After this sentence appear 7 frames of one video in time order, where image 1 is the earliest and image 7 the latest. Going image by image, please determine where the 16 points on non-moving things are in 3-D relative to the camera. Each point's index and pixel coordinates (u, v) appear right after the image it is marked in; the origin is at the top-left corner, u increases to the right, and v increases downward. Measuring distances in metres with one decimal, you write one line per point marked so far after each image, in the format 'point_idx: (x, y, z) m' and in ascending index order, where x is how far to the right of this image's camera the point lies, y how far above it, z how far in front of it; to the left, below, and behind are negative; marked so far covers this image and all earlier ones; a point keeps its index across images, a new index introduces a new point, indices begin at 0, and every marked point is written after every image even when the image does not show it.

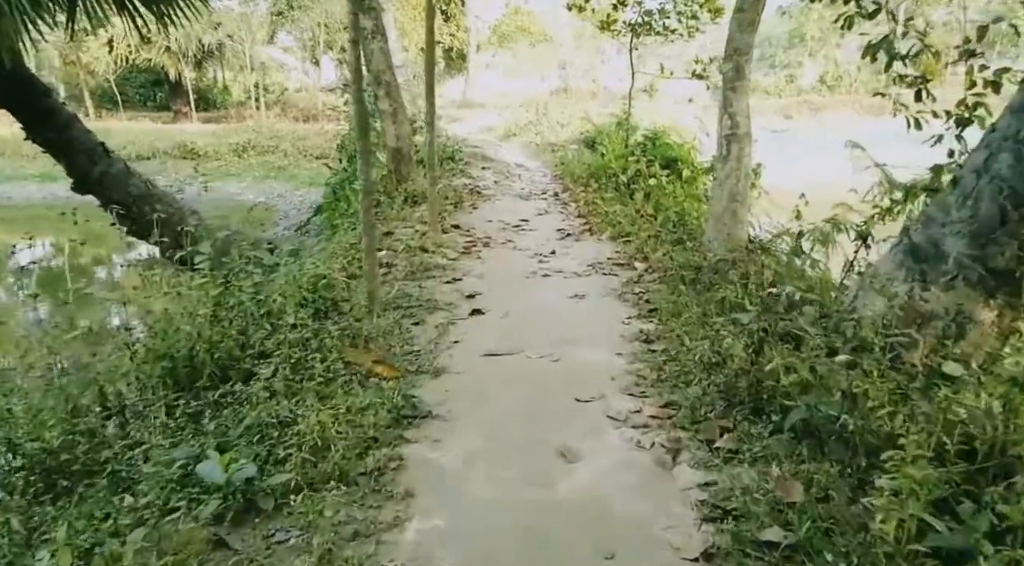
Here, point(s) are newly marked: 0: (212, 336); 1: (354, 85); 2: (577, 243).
0: (-1.4, -0.3, +3.6) m
1: (-0.9, +1.0, +4.3) m
2: (+0.5, +0.3, +6.5) m
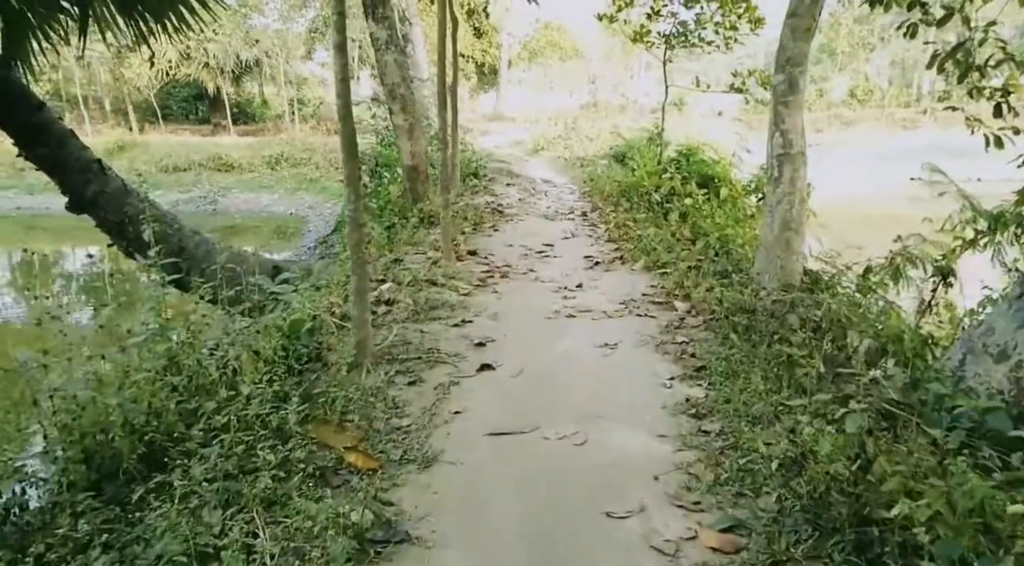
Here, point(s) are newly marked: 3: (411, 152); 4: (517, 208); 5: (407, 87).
0: (-1.3, -0.5, +2.9) m
1: (-0.8, +0.8, +3.6) m
2: (+0.7, +0.1, +5.7) m
3: (-1.0, +1.3, +7.5) m
4: (0.0, +0.8, +8.5) m
5: (-1.0, +1.8, +7.4) m
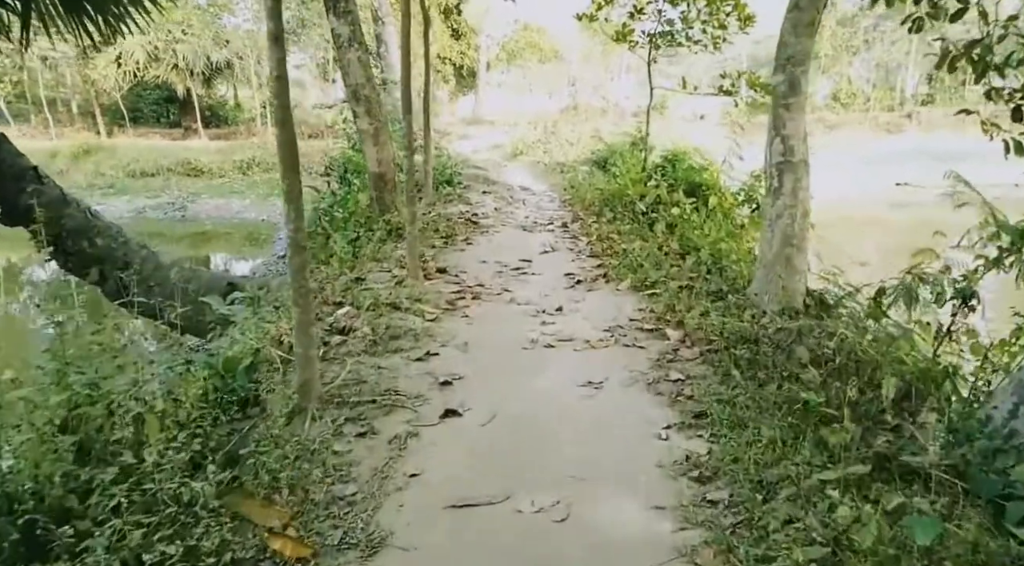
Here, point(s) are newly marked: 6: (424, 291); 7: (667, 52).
0: (-1.4, -0.6, +2.3) m
1: (-0.9, +0.7, +3.1) m
2: (+0.5, -0.1, +5.2) m
3: (-1.2, +1.1, +6.9) m
4: (-0.2, +0.6, +8.0) m
5: (-1.2, +1.7, +6.8) m
6: (-0.6, -0.1, +5.0) m
7: (+1.8, +2.7, +9.3) m
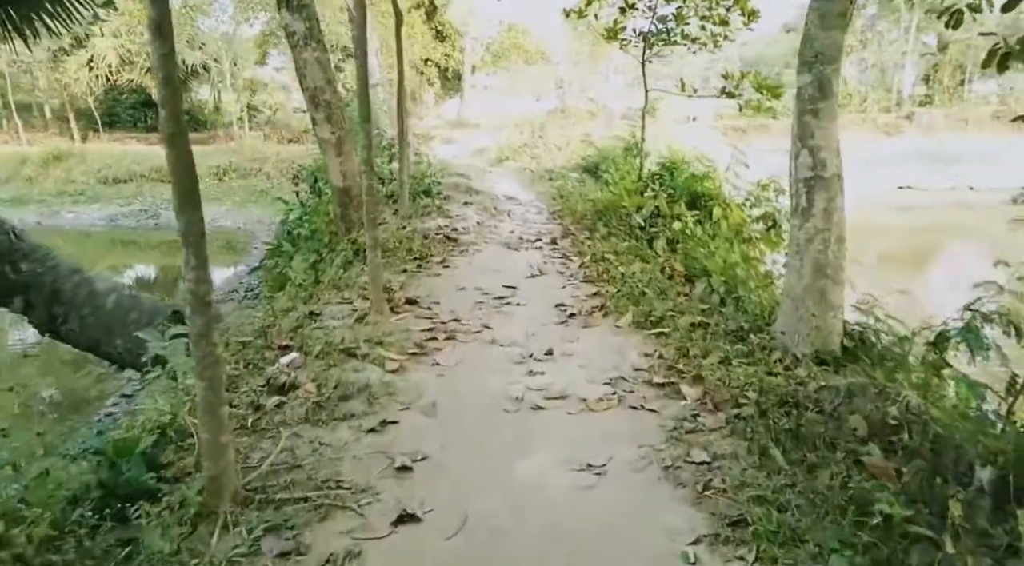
0: (-1.5, -0.8, +1.5) m
1: (-1.0, +0.5, +2.3) m
2: (+0.4, -0.3, +4.4) m
3: (-1.3, +0.9, +6.1) m
4: (-0.4, +0.4, +7.2) m
5: (-1.4, +1.5, +6.0) m
6: (-0.7, -0.3, +4.2) m
7: (+1.7, +2.5, +8.6) m
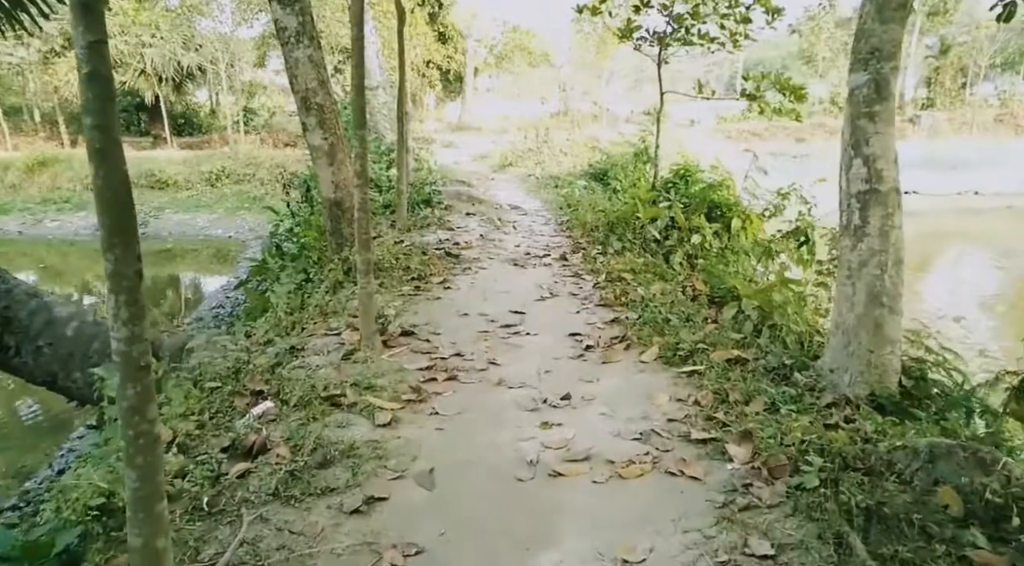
0: (-1.4, -0.9, +1.0) m
1: (-1.0, +0.3, +1.7) m
2: (+0.5, -0.4, +3.9) m
3: (-1.3, +0.7, +5.6) m
4: (-0.3, +0.3, +6.7) m
5: (-1.3, +1.3, +5.5) m
6: (-0.6, -0.4, +3.7) m
7: (+1.7, +2.4, +8.0) m
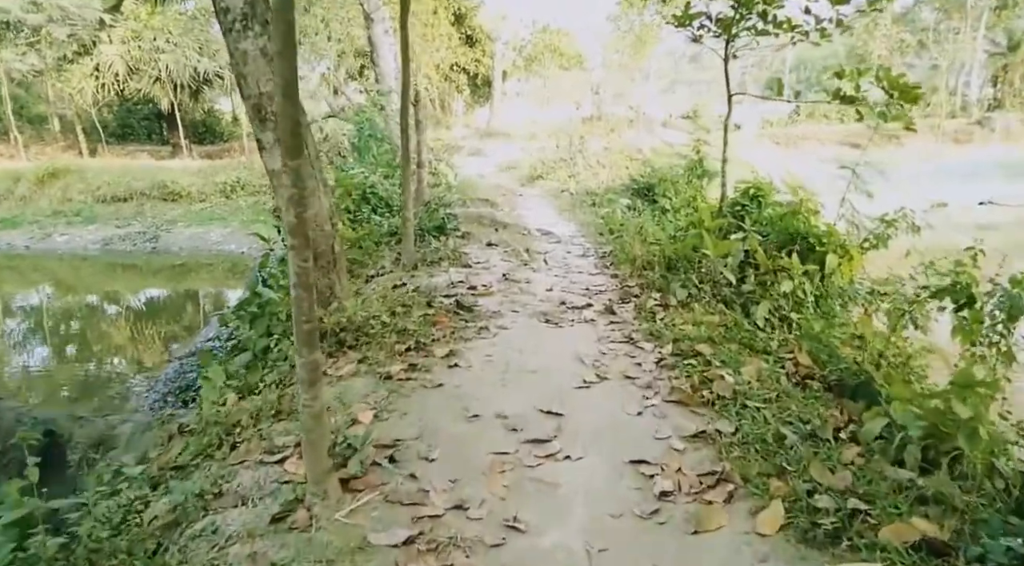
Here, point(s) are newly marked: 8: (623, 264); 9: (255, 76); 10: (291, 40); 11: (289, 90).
0: (-1.5, -1.3, -0.4) m
1: (-0.9, 0.0, +0.3) m
2: (+0.6, -0.8, +2.3) m
3: (-1.1, +0.4, +4.2) m
4: (-0.1, -0.1, +5.2) m
5: (-1.1, +1.0, +4.1) m
6: (-0.5, -0.8, +2.2) m
7: (+2.0, +2.0, +6.5) m
8: (+0.9, +0.2, +6.3) m
9: (-1.3, +1.0, +3.9) m
10: (-0.6, +0.7, +2.4) m
11: (-0.7, +0.6, +2.4) m
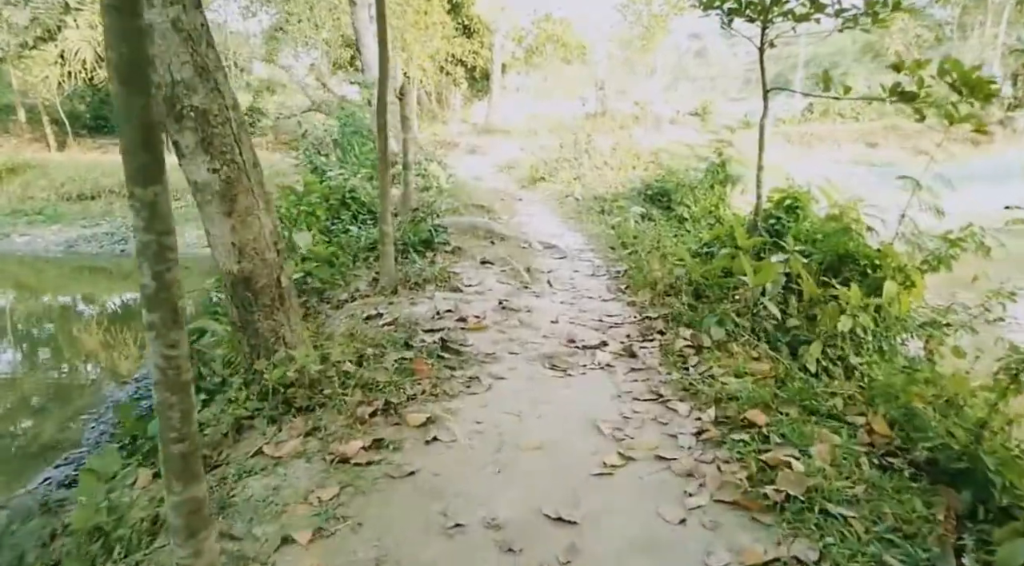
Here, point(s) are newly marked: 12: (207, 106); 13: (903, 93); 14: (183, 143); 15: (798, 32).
0: (-1.5, -1.5, -1.3) m
1: (-1.0, -0.2, -0.6) m
2: (+0.5, -0.9, +1.5) m
3: (-1.1, +0.2, +3.3) m
4: (-0.1, -0.3, +4.3) m
5: (-1.2, +0.8, +3.2) m
6: (-0.5, -0.9, +1.3) m
7: (+1.9, +1.8, +5.6) m
8: (+0.9, 0.0, +5.4) m
9: (-1.3, +0.9, +3.1) m
10: (-0.7, +0.6, +1.5) m
11: (-0.7, +0.4, +1.5) m
12: (-1.2, +0.7, +3.2) m
13: (+2.5, +1.2, +5.0) m
14: (-1.3, +0.6, +3.2) m
15: (+1.9, +1.8, +5.5) m
